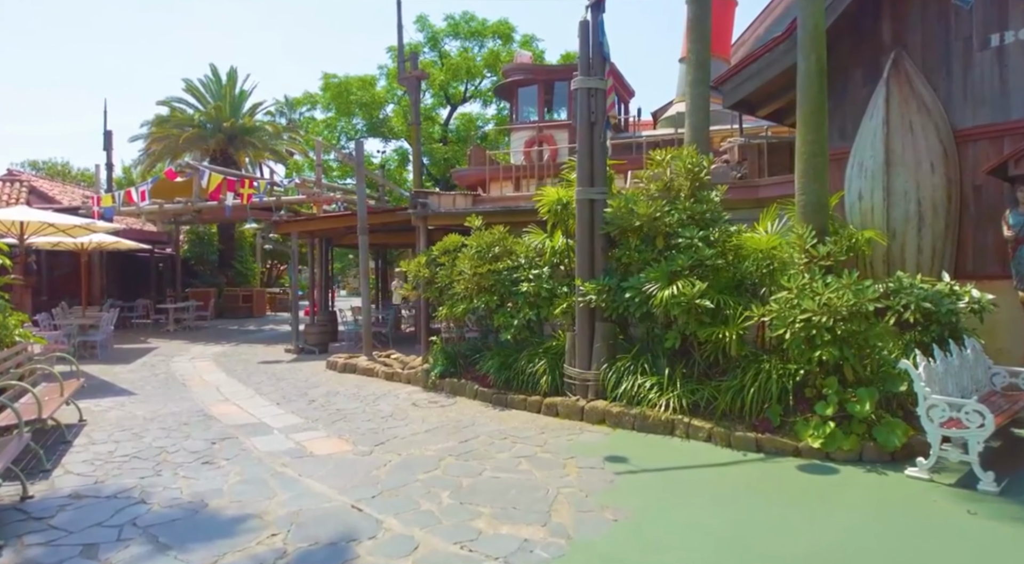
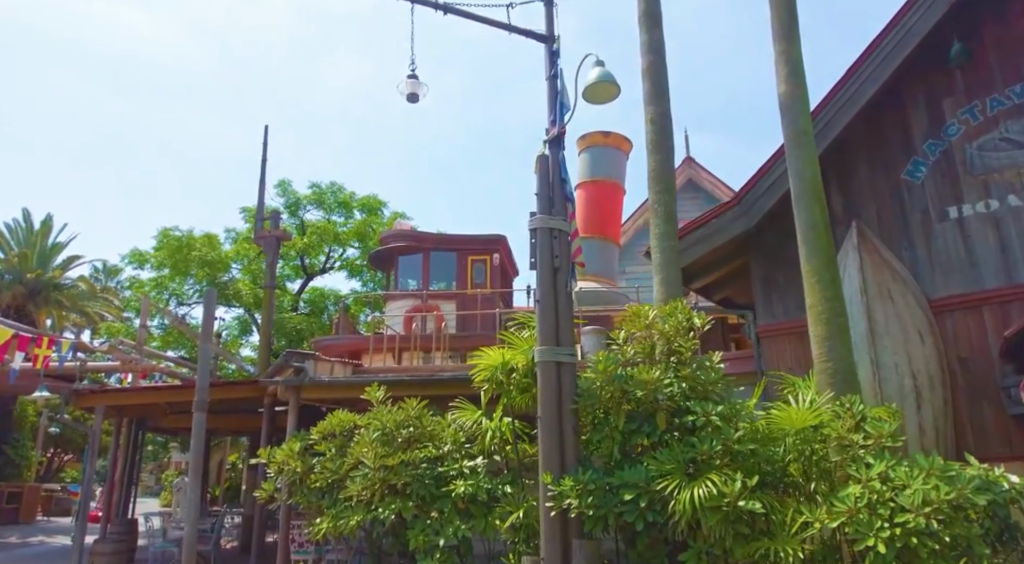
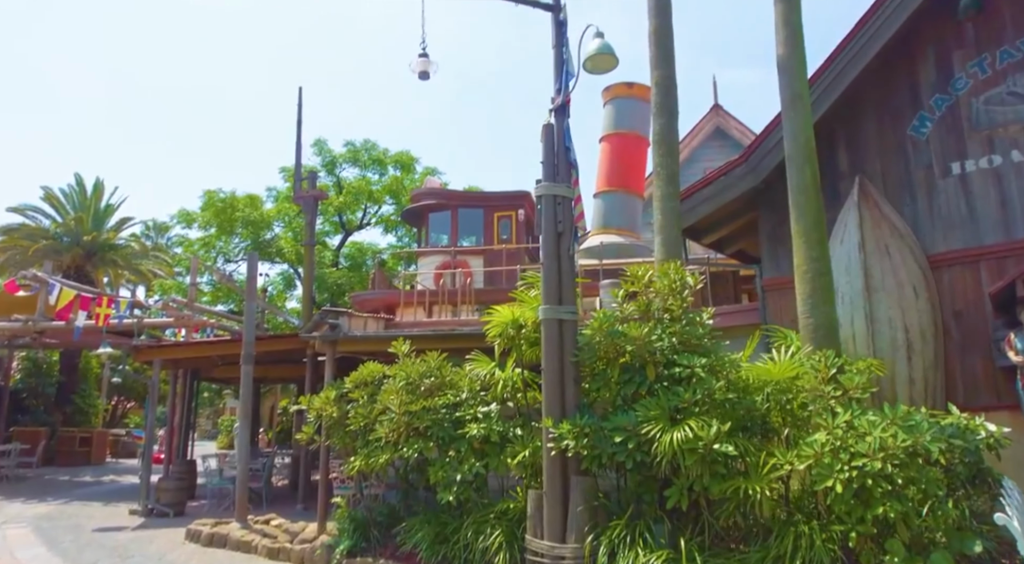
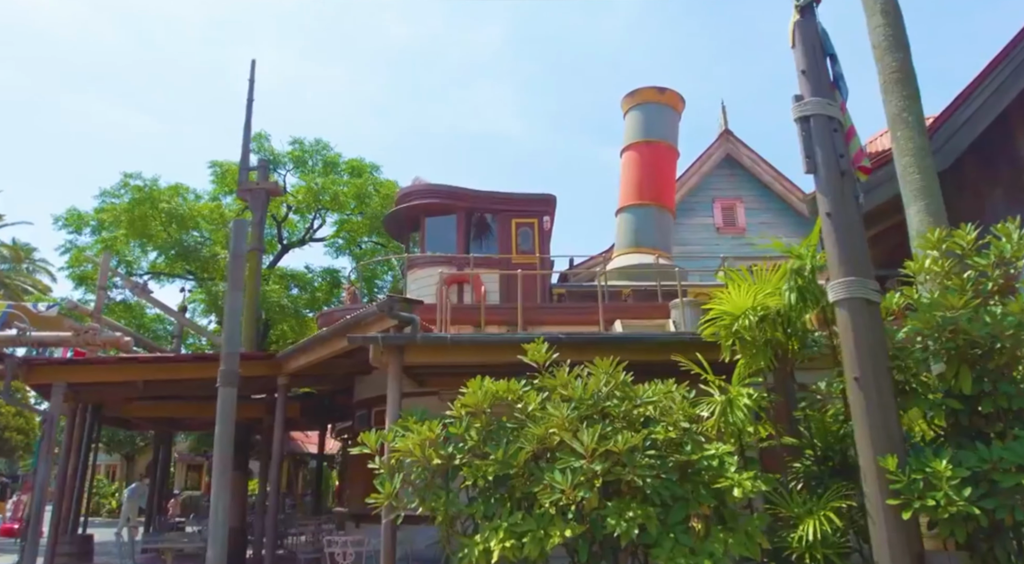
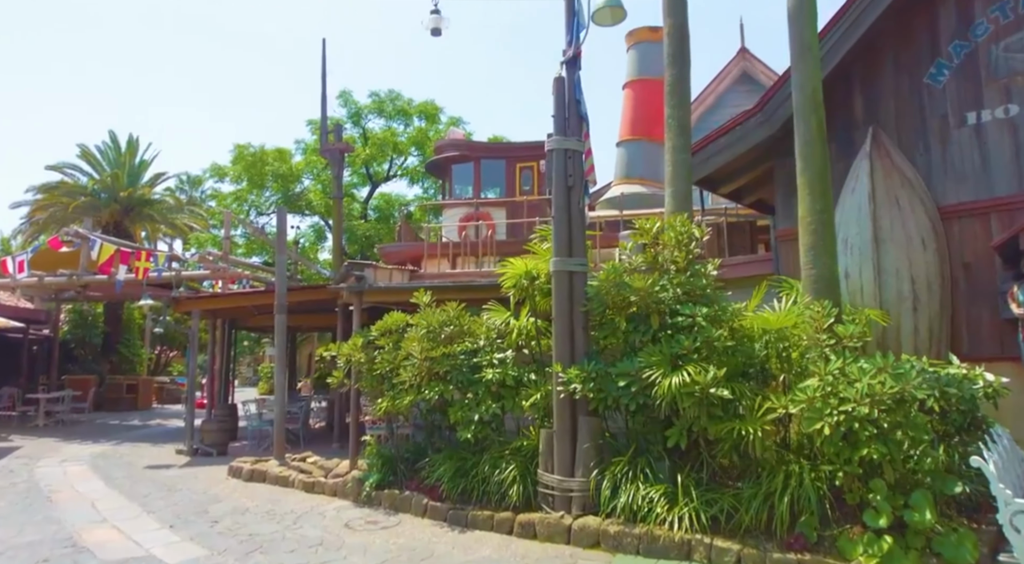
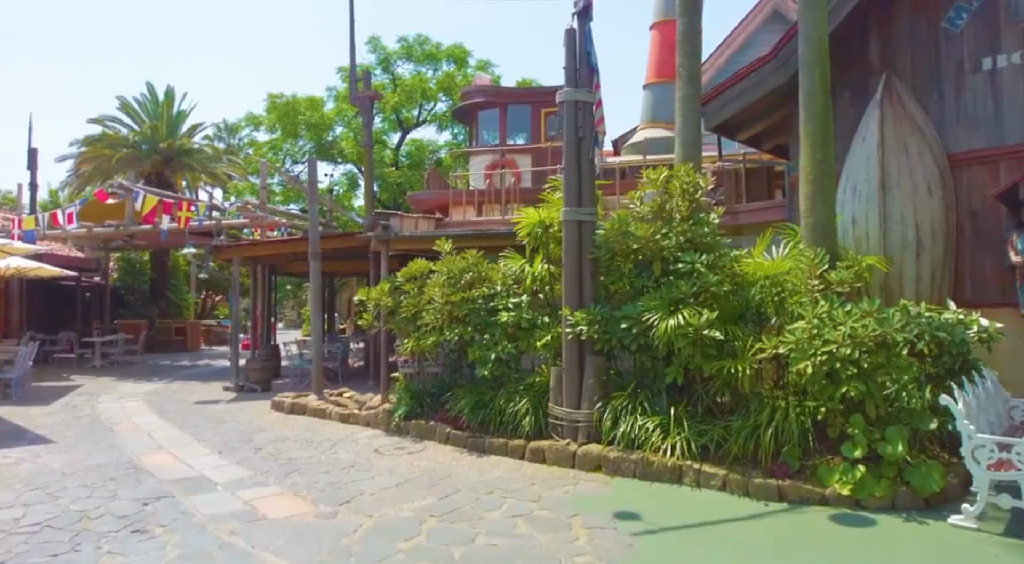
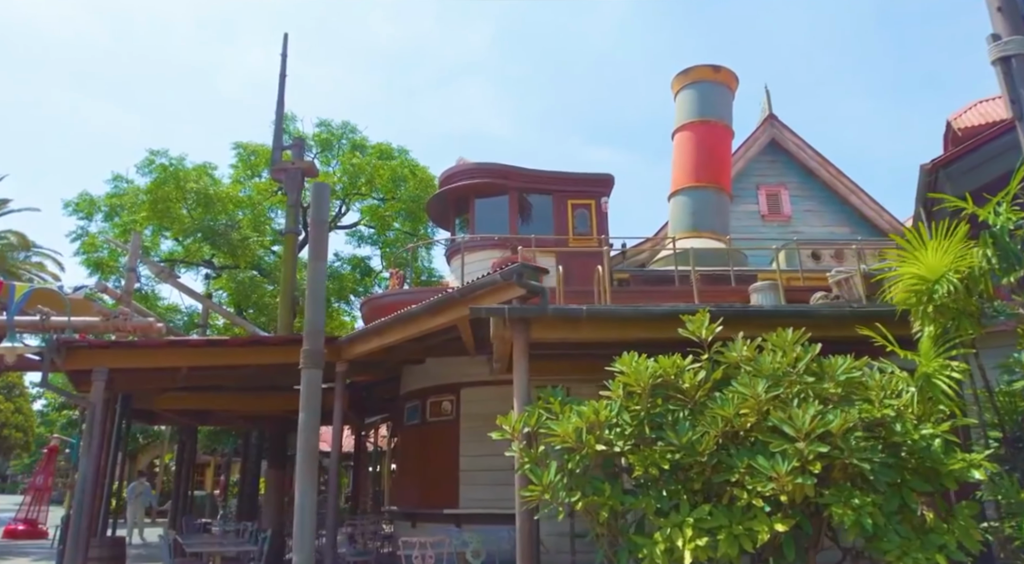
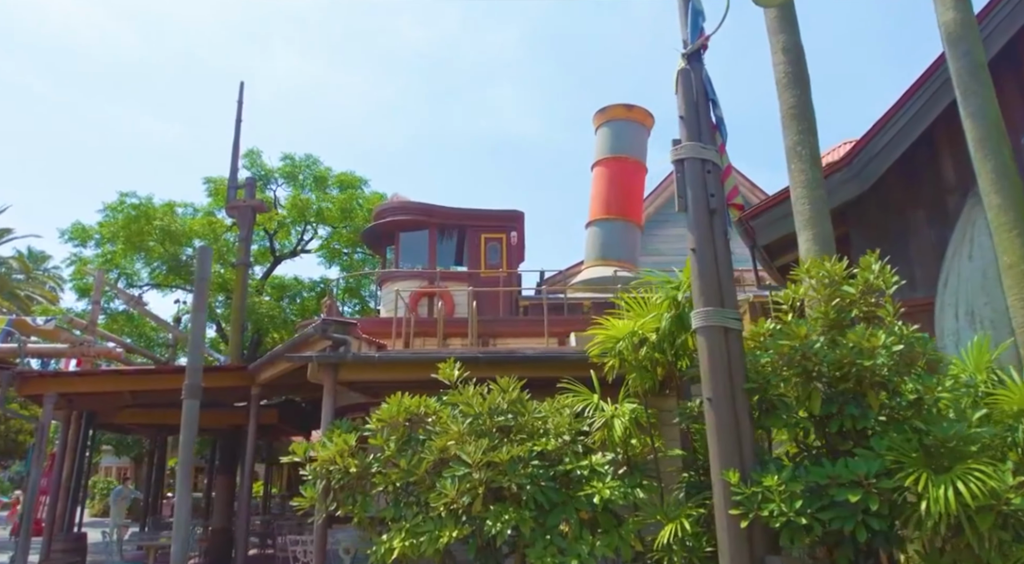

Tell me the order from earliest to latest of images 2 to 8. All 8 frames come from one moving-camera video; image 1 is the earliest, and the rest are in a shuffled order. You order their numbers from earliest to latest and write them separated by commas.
6, 5, 3, 2, 8, 4, 7
